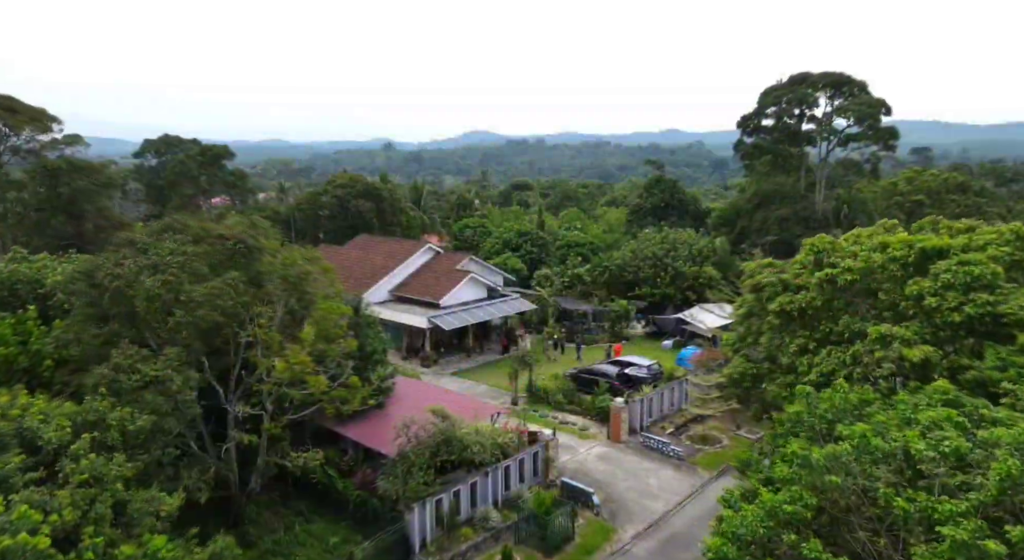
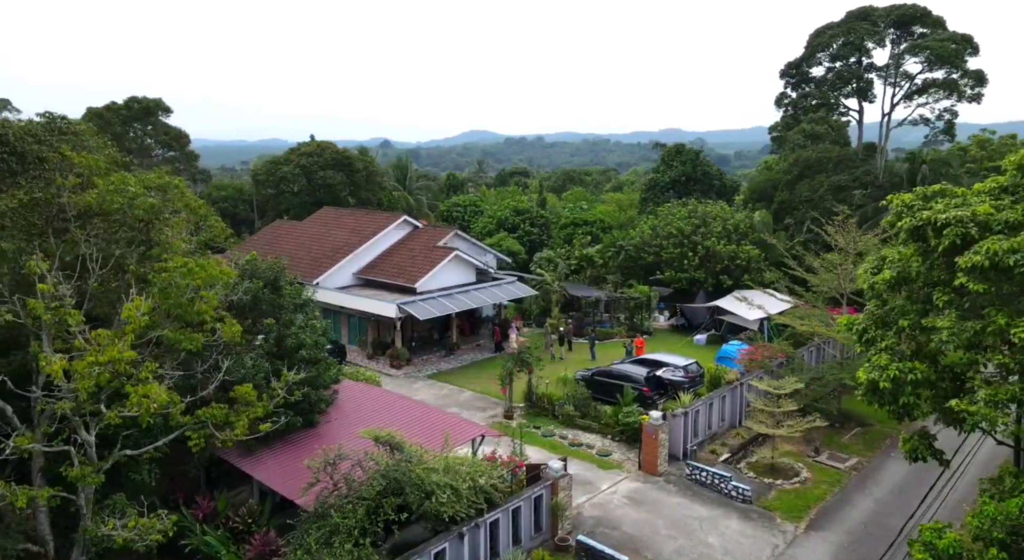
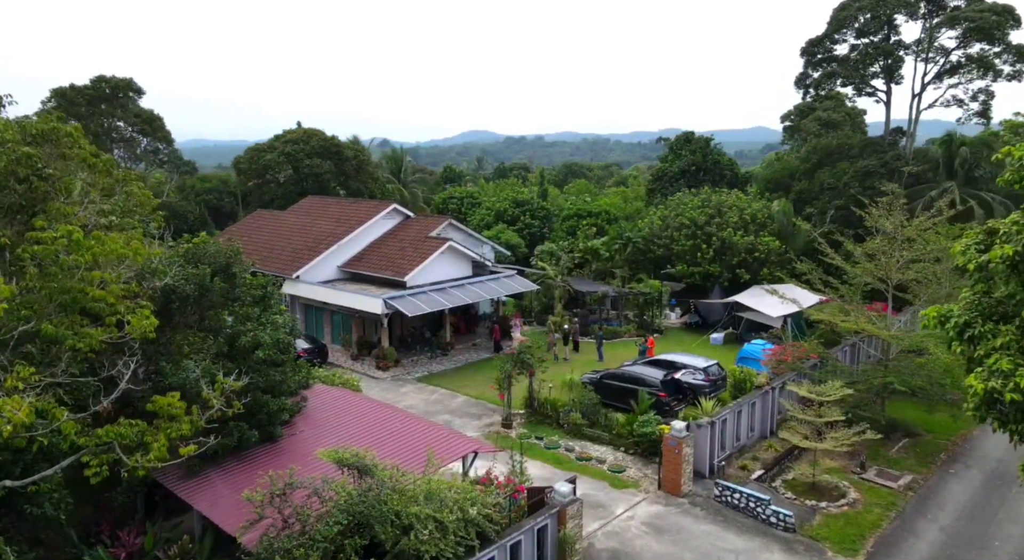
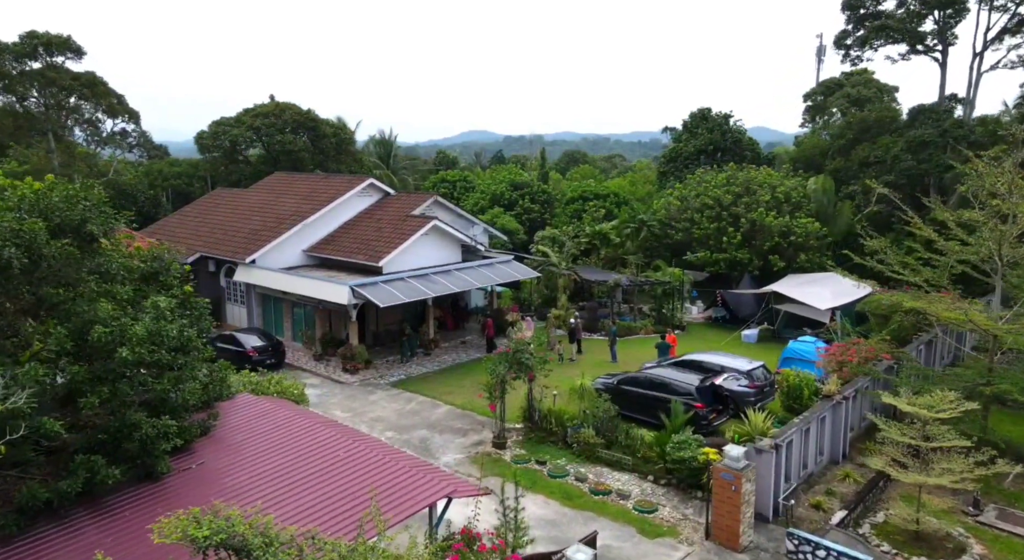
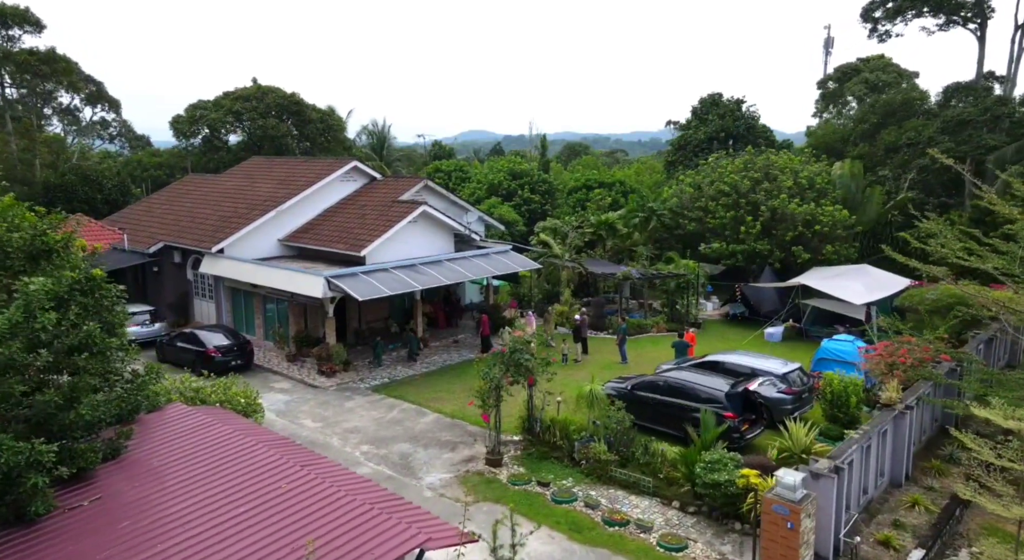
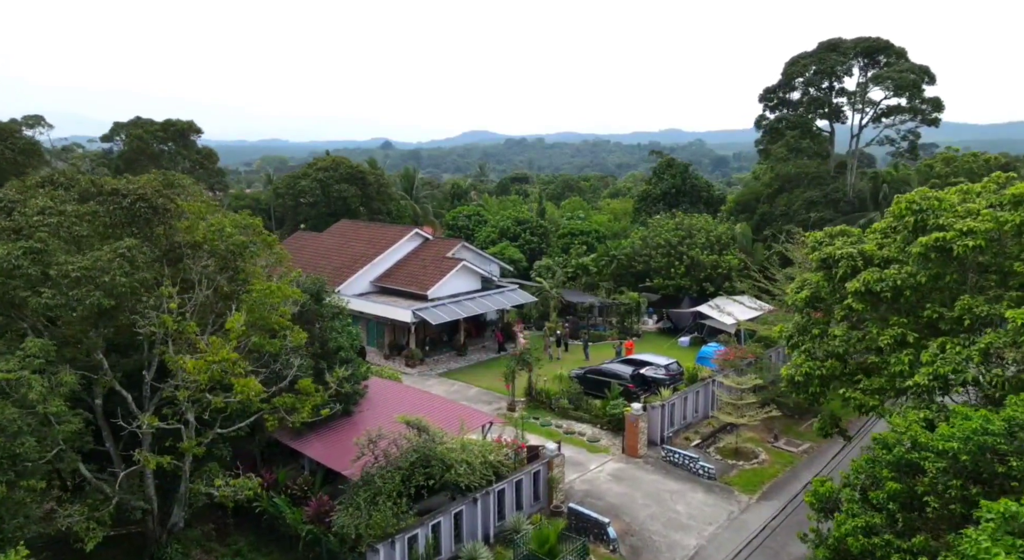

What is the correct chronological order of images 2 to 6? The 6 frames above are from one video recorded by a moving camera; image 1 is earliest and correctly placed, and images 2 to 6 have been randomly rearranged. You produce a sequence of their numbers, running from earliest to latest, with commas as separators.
6, 2, 3, 4, 5
